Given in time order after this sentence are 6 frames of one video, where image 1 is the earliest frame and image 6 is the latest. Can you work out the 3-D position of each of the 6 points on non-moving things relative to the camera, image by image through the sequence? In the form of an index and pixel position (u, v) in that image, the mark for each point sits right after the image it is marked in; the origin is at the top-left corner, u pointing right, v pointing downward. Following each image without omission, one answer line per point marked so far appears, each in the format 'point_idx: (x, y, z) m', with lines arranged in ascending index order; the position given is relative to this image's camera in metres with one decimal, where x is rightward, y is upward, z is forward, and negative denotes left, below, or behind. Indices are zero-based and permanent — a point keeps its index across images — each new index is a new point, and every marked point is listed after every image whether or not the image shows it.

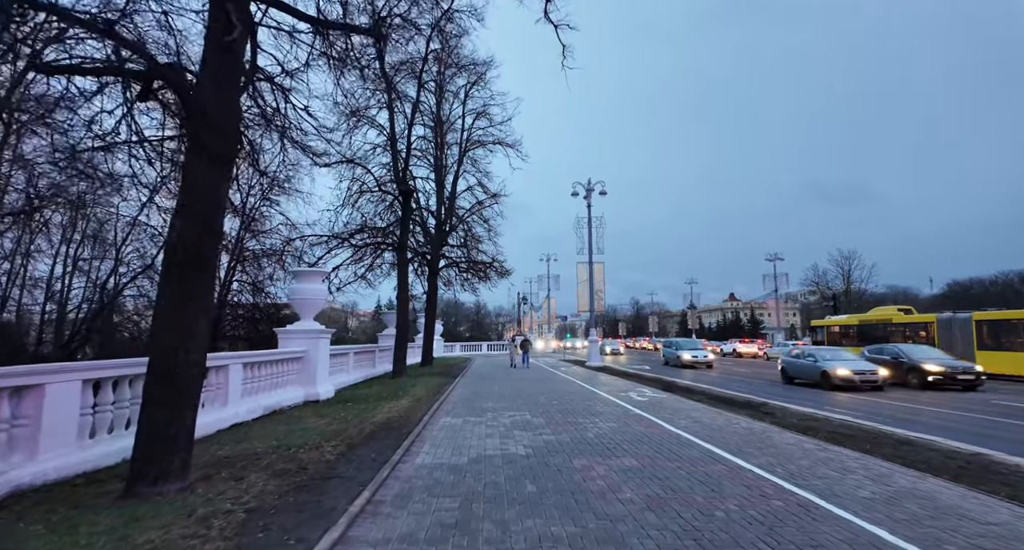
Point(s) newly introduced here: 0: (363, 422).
0: (-2.7, -2.7, +9.3) m
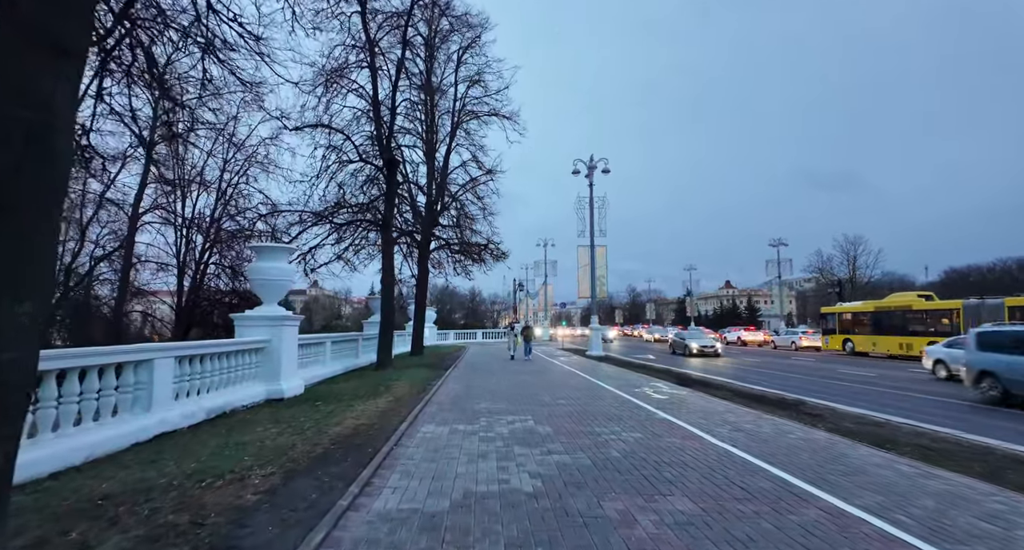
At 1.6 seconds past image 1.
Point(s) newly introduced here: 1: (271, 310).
0: (-2.7, -2.3, +7.3) m
1: (-5.9, -0.9, +12.3) m
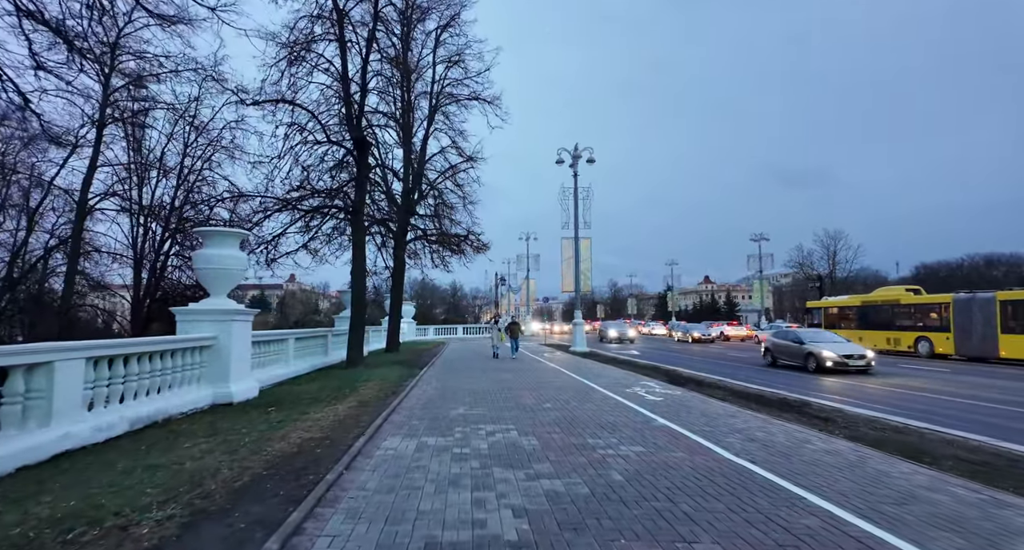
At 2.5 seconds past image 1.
0: (-3.0, -2.1, +6.0) m
1: (-6.3, -0.6, +10.9) m
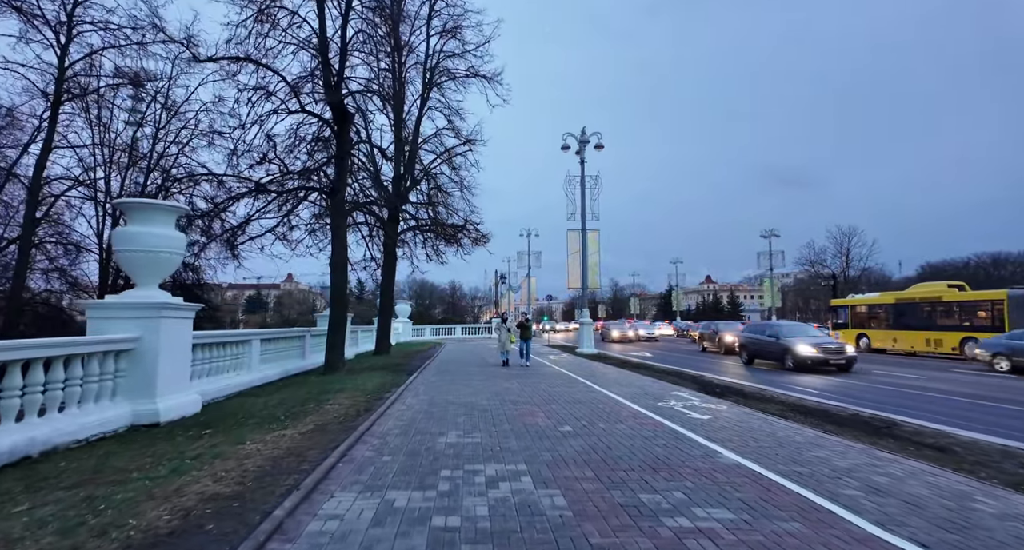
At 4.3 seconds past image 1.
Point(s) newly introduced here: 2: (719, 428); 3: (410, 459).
0: (-2.9, -1.8, +3.6) m
1: (-6.2, -0.4, +8.5) m
2: (+3.2, -2.3, +7.7) m
3: (-1.2, -2.1, +5.8) m
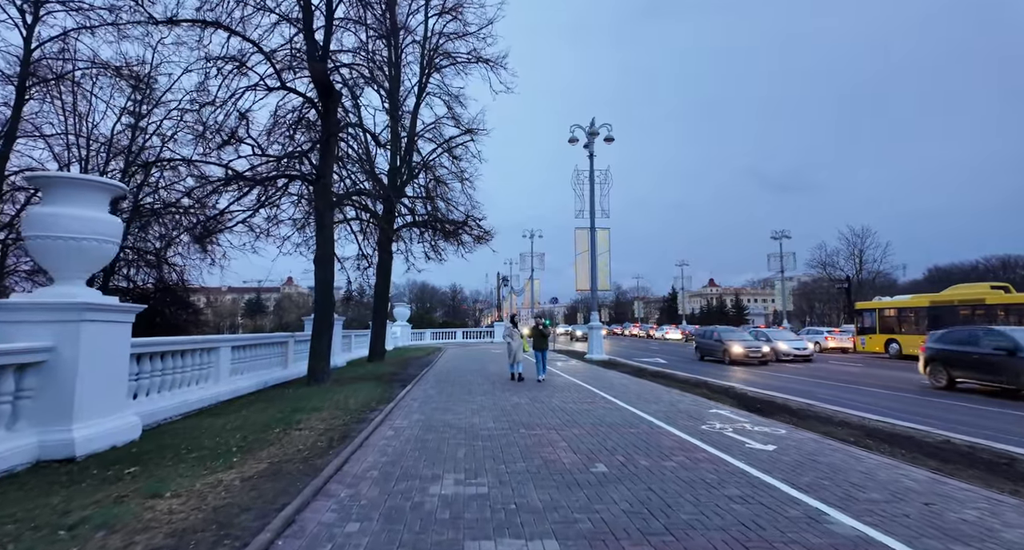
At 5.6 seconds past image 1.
0: (-2.7, -1.7, +1.8) m
1: (-6.0, -0.3, +6.8) m
2: (+3.3, -2.2, +5.9) m
3: (-1.0, -2.0, +4.0) m
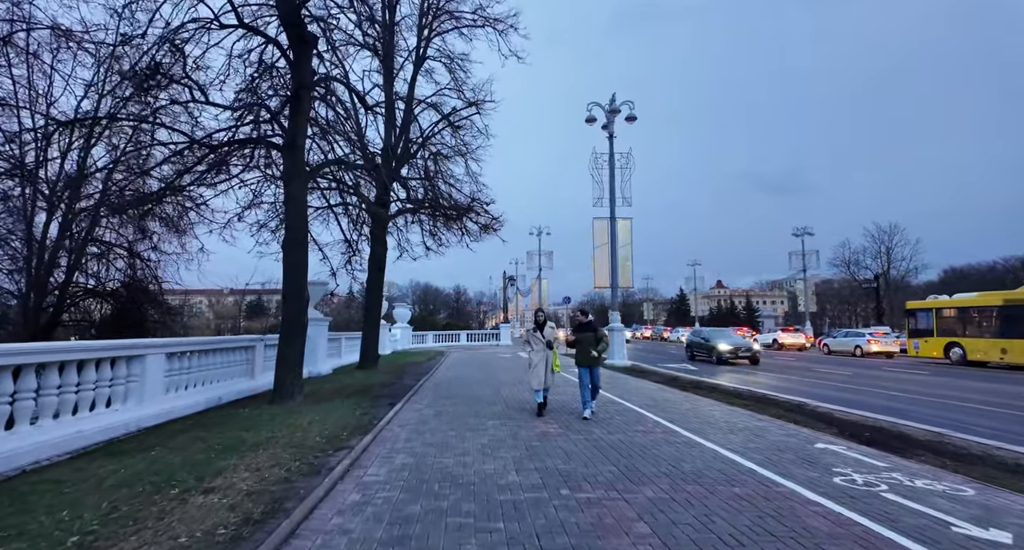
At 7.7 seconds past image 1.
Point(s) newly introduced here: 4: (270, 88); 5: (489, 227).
0: (-2.4, -1.4, -1.0) m
1: (-5.7, 0.0, +4.0) m
2: (+3.7, -1.9, +3.0) m
3: (-0.7, -1.7, +1.2) m
4: (-5.6, +4.3, +11.7) m
5: (-0.8, +1.8, +18.5) m
